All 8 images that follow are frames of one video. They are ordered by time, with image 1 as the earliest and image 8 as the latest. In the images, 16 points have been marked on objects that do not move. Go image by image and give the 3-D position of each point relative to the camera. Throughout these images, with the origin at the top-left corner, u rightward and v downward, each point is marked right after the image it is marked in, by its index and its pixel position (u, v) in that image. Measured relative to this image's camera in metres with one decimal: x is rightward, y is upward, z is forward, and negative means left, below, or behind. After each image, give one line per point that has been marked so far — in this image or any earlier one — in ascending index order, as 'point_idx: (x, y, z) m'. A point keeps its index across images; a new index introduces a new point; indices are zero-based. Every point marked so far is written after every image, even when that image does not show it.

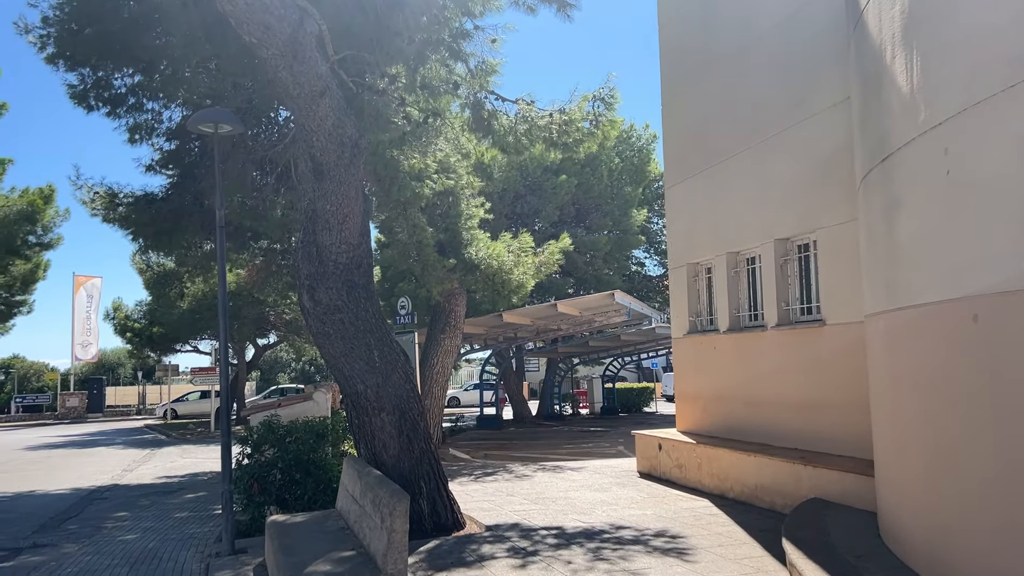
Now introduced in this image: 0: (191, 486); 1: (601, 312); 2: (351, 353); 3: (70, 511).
0: (-4.7, -2.9, +12.5) m
1: (+1.7, -0.5, +16.1) m
2: (-1.2, -0.5, +6.3) m
3: (-5.4, -2.7, +10.4) m
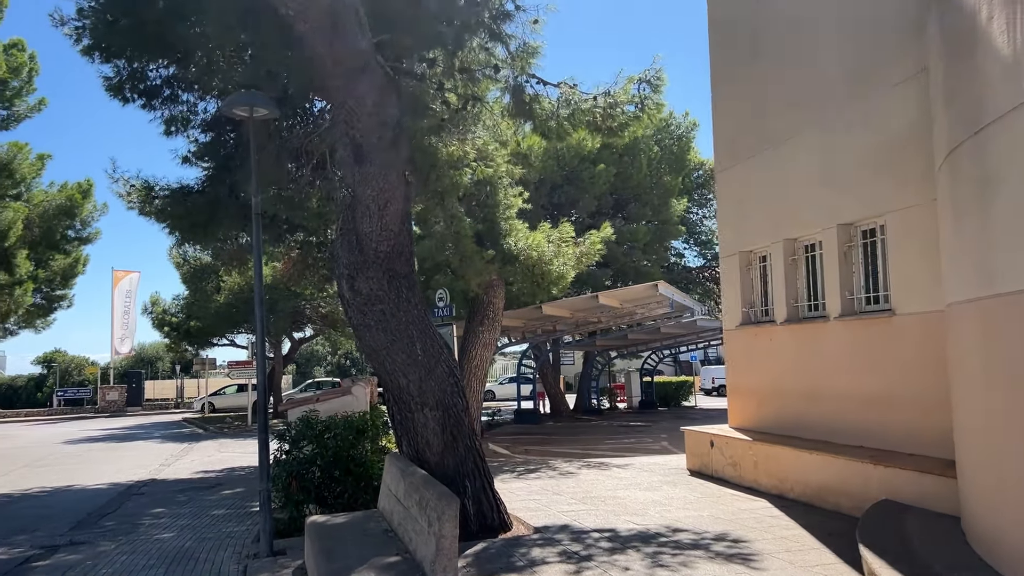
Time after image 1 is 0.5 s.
0: (-4.1, -2.8, +12.4) m
1: (+2.4, -0.3, +15.7) m
2: (-0.8, -0.4, +6.0) m
3: (-4.9, -2.7, +10.3) m
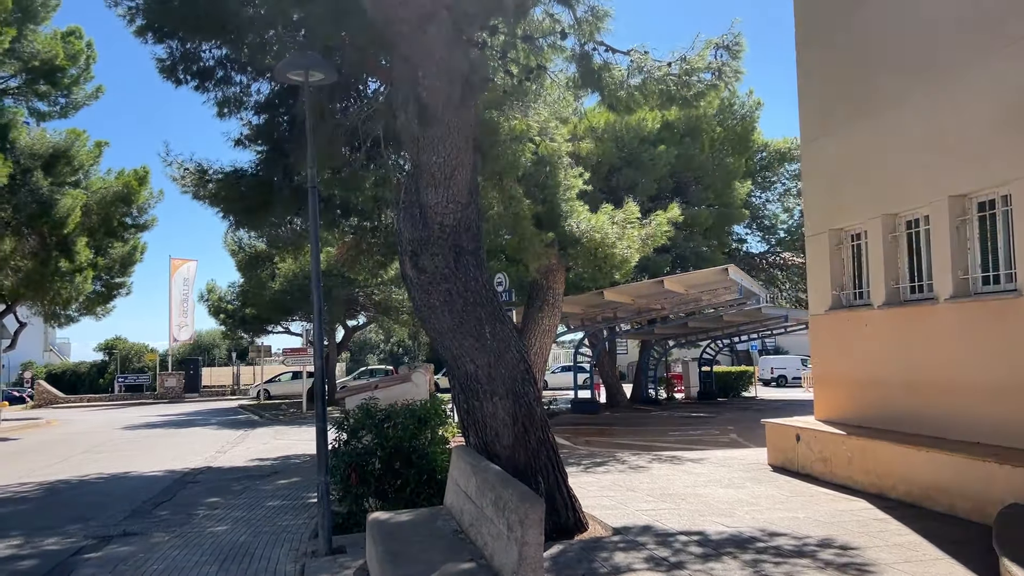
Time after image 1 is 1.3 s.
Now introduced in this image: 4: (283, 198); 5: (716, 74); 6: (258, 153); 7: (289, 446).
0: (-3.2, -2.6, +12.1) m
1: (+3.5, 0.0, +15.0) m
2: (-0.3, -0.3, +5.5) m
3: (-4.1, -2.5, +10.0) m
4: (-3.4, +1.3, +12.7) m
5: (+2.2, +2.2, +9.0) m
6: (-3.8, +2.0, +12.7) m
7: (-4.1, -2.9, +15.8) m
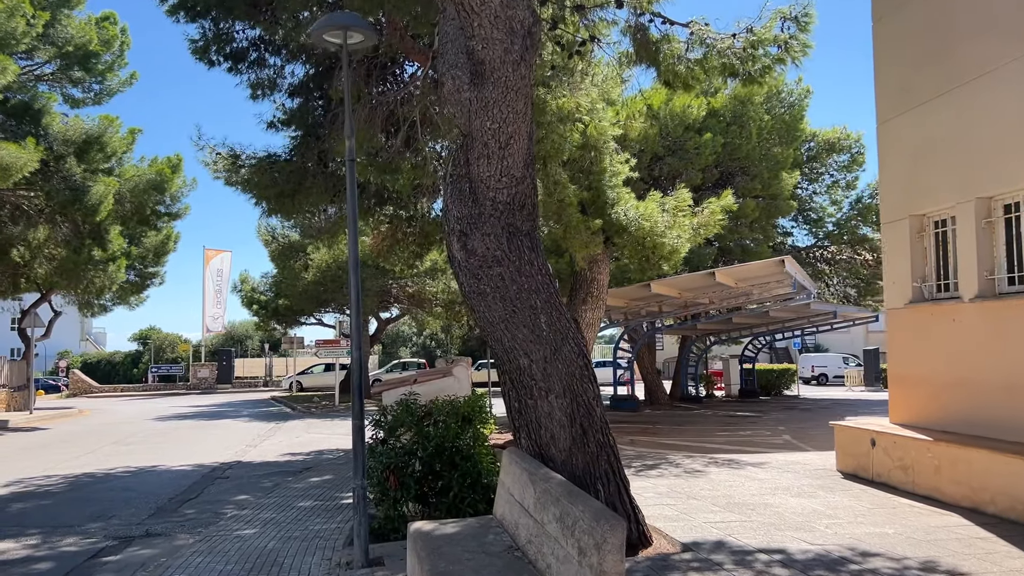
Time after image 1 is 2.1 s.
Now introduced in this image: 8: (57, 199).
0: (-2.7, -2.4, +11.6) m
1: (+4.2, +0.1, +14.3) m
2: (0.0, -0.2, +4.9) m
3: (-3.6, -2.3, +9.6) m
4: (-2.8, +1.5, +12.2) m
5: (+2.7, +2.3, +8.3) m
6: (-3.2, +2.1, +12.2) m
7: (-3.4, -2.7, +15.4) m
8: (-9.3, +1.8, +17.5) m
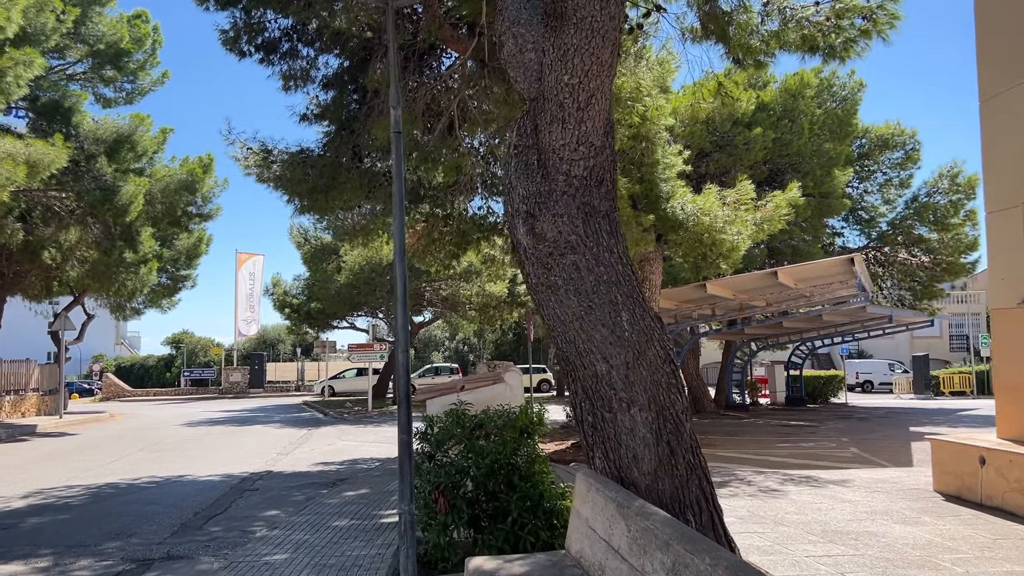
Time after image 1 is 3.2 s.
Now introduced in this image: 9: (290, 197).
0: (-2.1, -2.4, +10.9) m
1: (+4.9, +0.1, +13.3) m
2: (+0.4, -0.1, +4.1) m
3: (-3.1, -2.3, +8.9) m
4: (-2.2, +1.5, +11.5) m
5: (+3.1, +2.3, +7.5) m
6: (-2.5, +2.1, +11.5) m
7: (-2.7, -2.8, +14.7) m
8: (-8.5, +1.8, +17.0) m
9: (-3.0, +1.2, +11.6) m
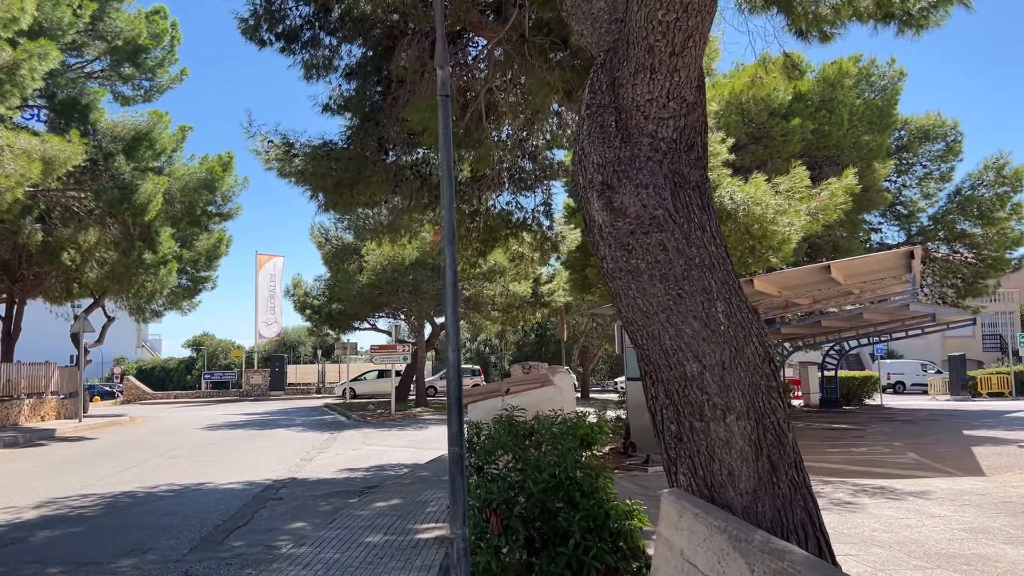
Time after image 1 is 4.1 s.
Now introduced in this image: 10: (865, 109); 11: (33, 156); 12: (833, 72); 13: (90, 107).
0: (-1.6, -2.4, +10.3) m
1: (+5.4, +0.1, +12.6) m
2: (+0.7, -0.1, +3.5) m
3: (-2.7, -2.3, +8.3) m
4: (-1.7, +1.5, +10.9) m
5: (+3.5, +2.4, +6.7) m
6: (-2.1, +2.2, +10.9) m
7: (-2.2, -2.7, +14.1) m
8: (-7.9, +1.7, +16.6) m
9: (-2.6, +1.3, +11.1) m
10: (+8.2, +4.1, +19.6) m
11: (-7.7, +2.1, +13.7) m
12: (+7.2, +4.9, +19.2) m
13: (-8.7, +3.7, +17.5) m
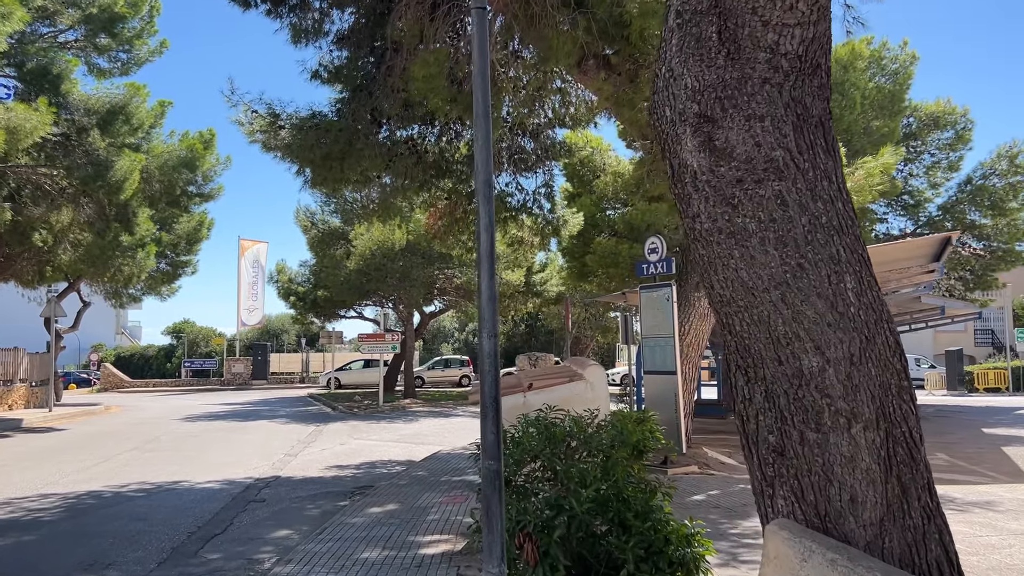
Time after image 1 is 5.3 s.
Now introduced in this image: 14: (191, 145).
0: (-1.6, -2.2, +9.4) m
1: (+5.4, +0.3, +11.8) m
2: (+0.9, 0.0, +2.6) m
3: (-2.6, -2.1, +7.4) m
4: (-1.6, +1.7, +10.0) m
5: (+3.7, +2.5, +5.9) m
6: (-2.0, +2.4, +10.0) m
7: (-2.2, -2.5, +13.2) m
8: (-8.0, +2.1, +15.6) m
9: (-2.5, +1.5, +10.1) m
10: (+8.1, +4.3, +18.9) m
11: (-7.7, +2.4, +12.7) m
12: (+7.2, +5.1, +18.4) m
13: (-8.7, +4.1, +16.4) m
14: (-7.3, +3.3, +19.4) m
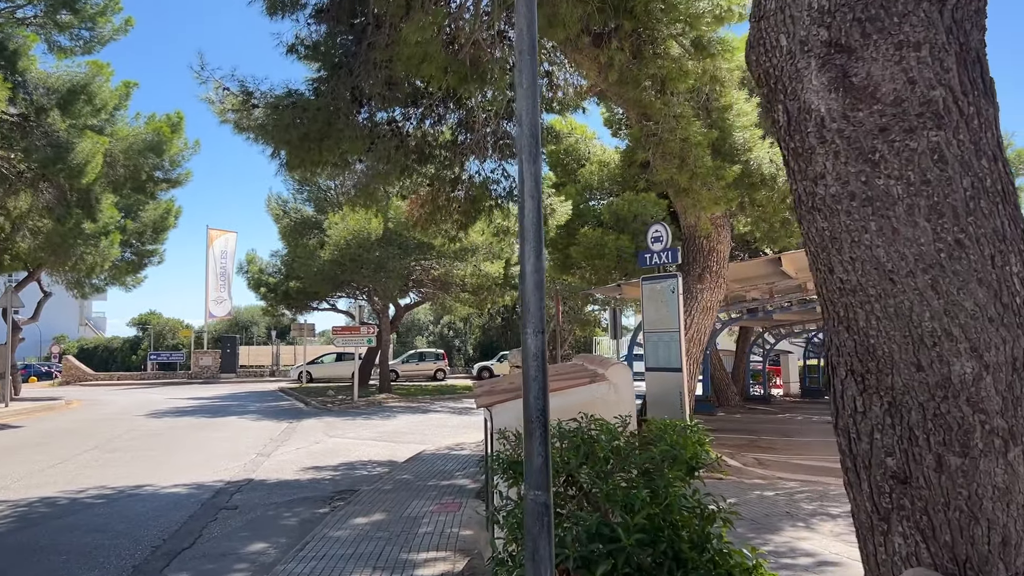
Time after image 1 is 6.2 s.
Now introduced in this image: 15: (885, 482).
0: (-1.6, -2.1, +8.7) m
1: (+5.2, +0.4, +11.3) m
2: (+1.0, +0.1, +2.0) m
3: (-2.6, -2.0, +6.7) m
4: (-1.7, +1.8, +9.3) m
5: (+3.7, +2.6, +5.4) m
6: (-2.1, +2.5, +9.3) m
7: (-2.4, -2.4, +12.5) m
8: (-8.2, +2.3, +14.6) m
9: (-2.6, +1.6, +9.4) m
10: (+7.7, +4.5, +18.5) m
11: (-7.9, +2.6, +11.8) m
12: (+6.8, +5.2, +18.0) m
13: (-9.0, +4.3, +15.5) m
14: (-7.7, +3.5, +18.5) m
15: (+1.0, -0.5, +2.3) m
